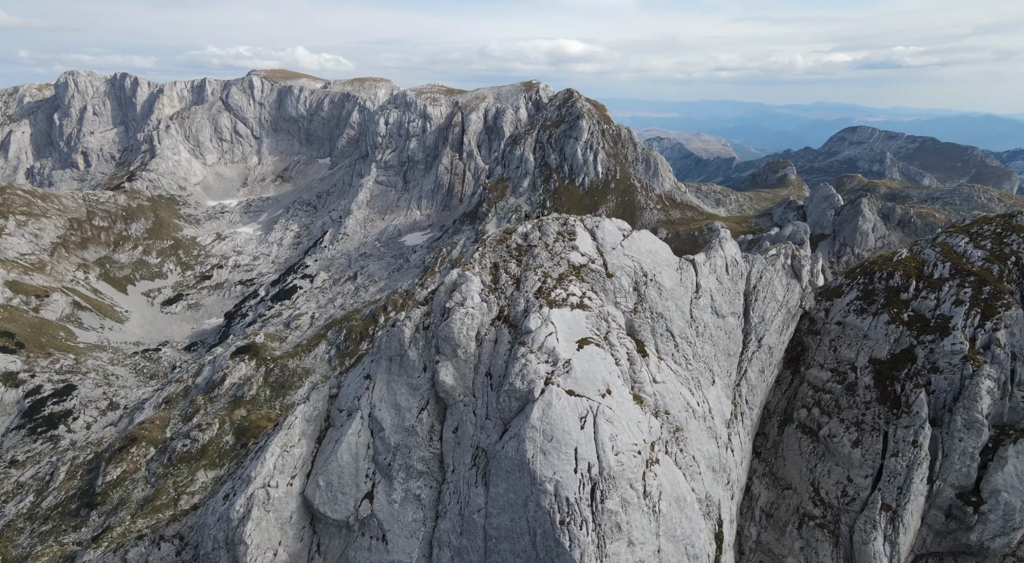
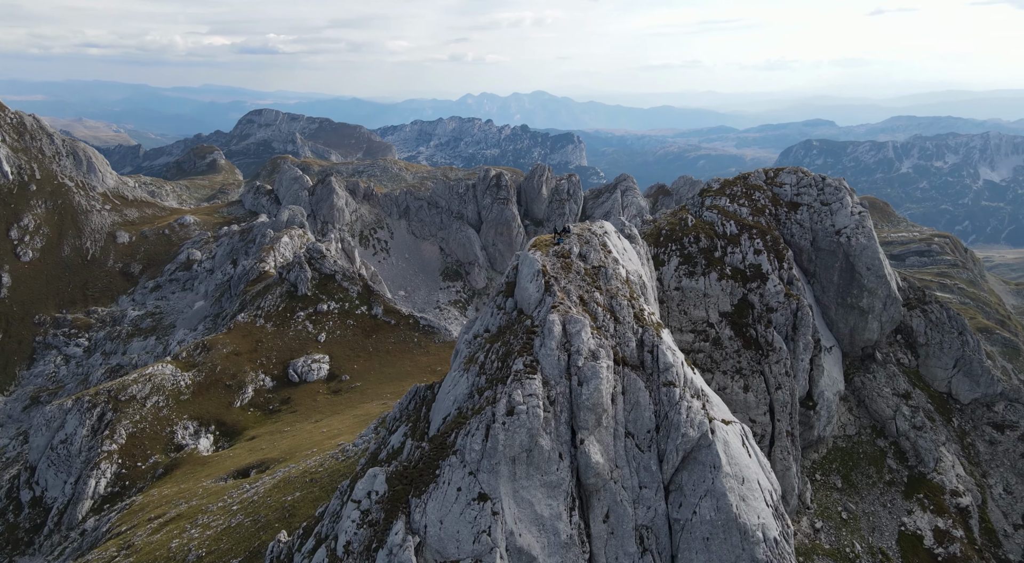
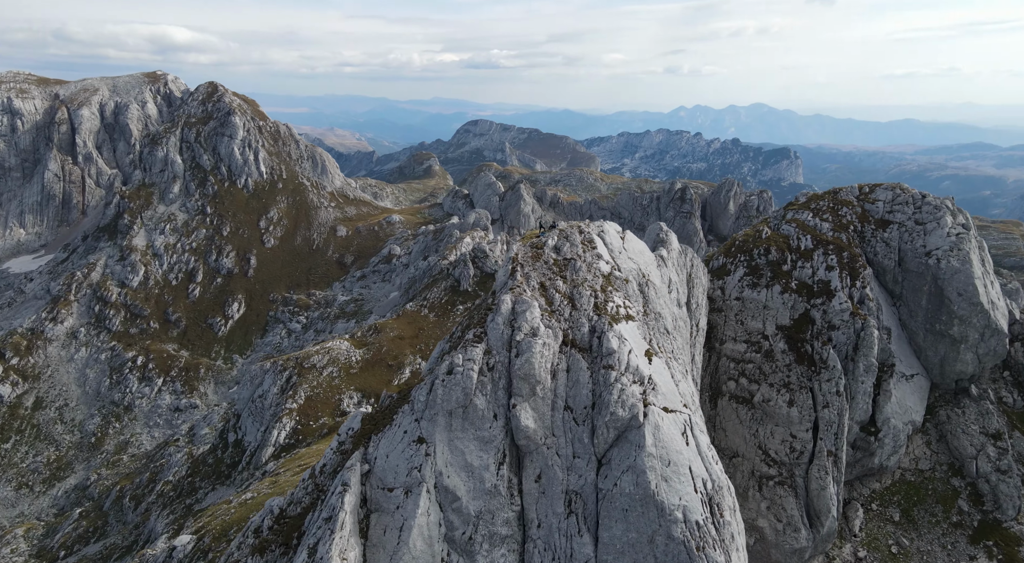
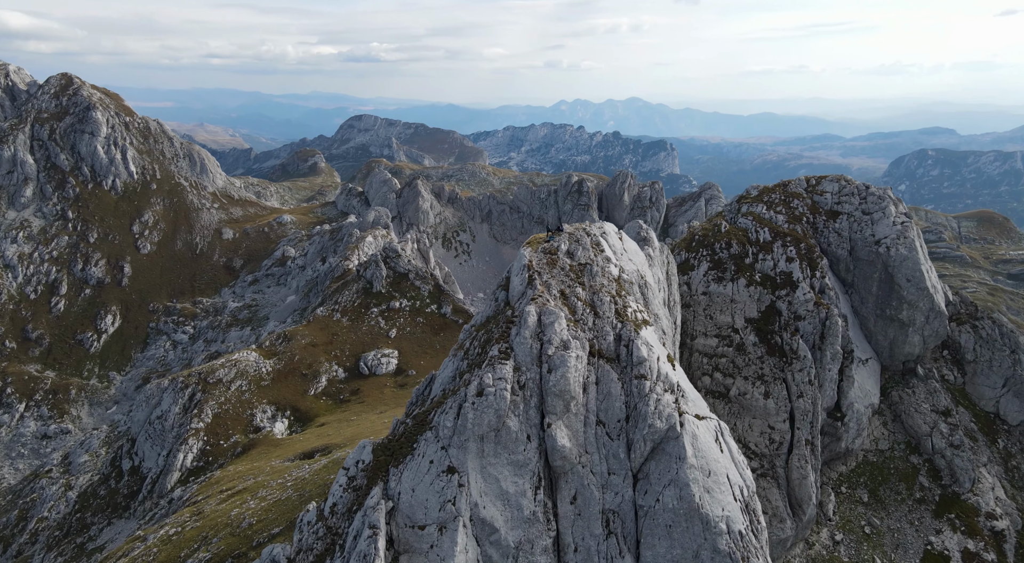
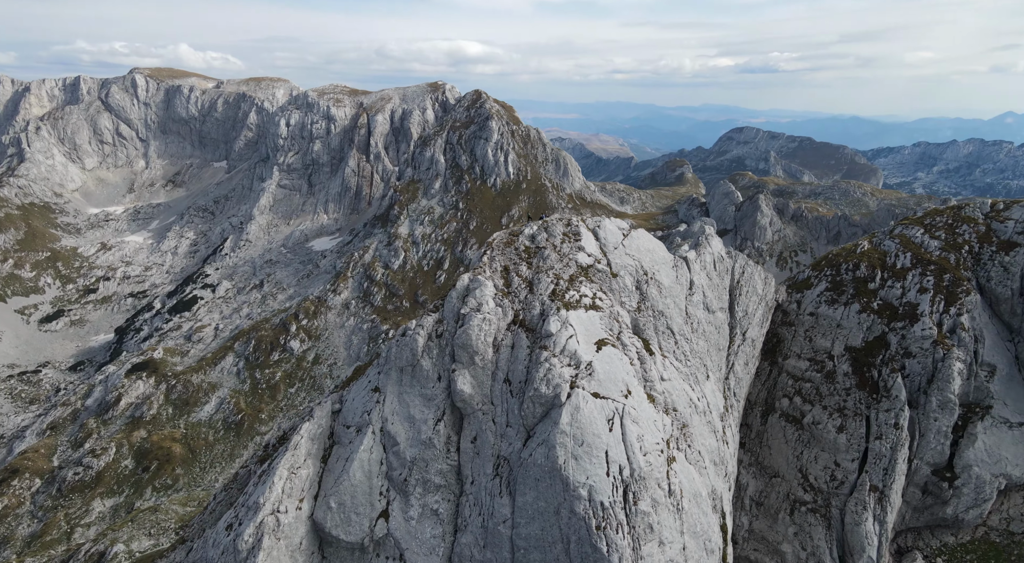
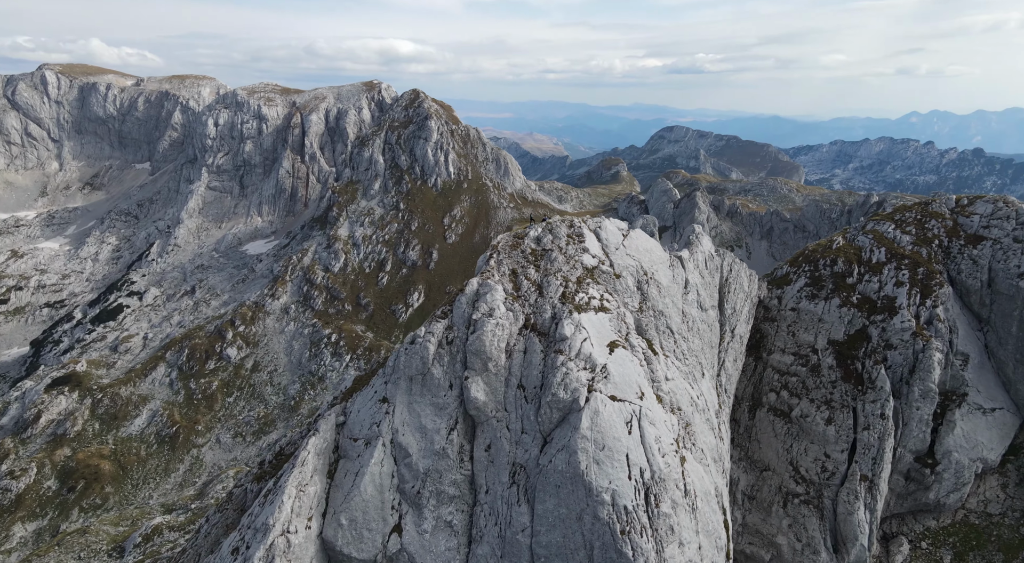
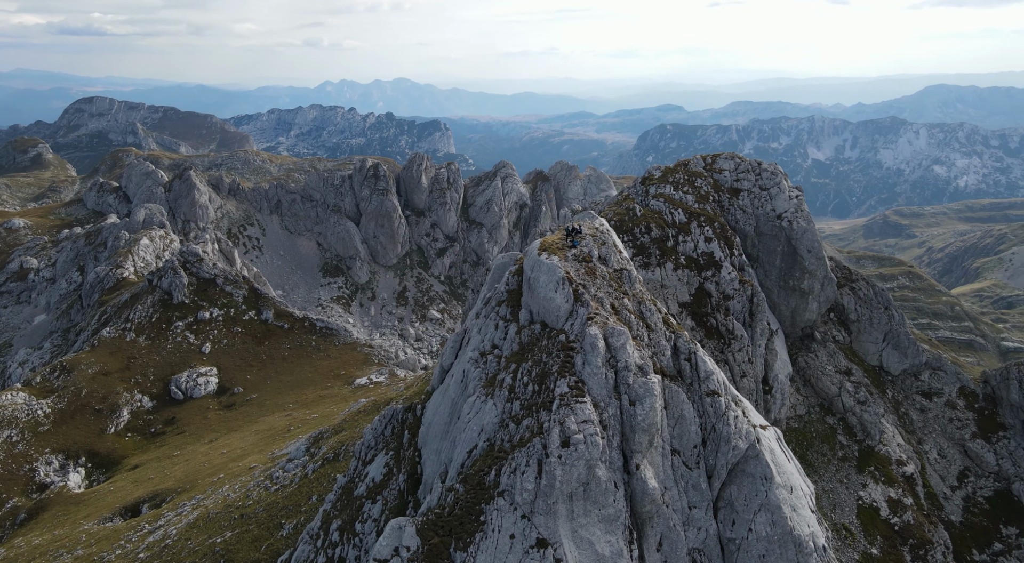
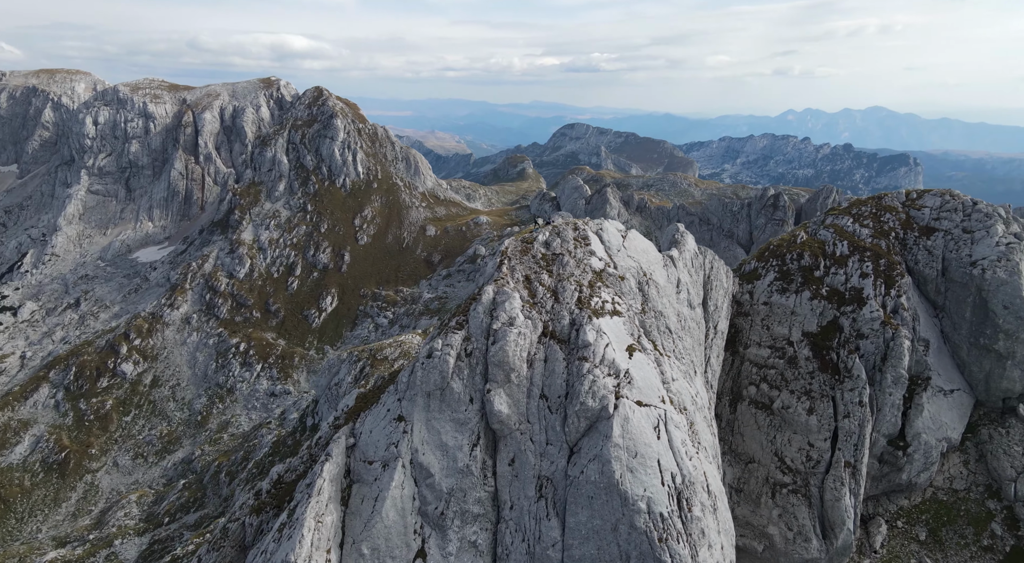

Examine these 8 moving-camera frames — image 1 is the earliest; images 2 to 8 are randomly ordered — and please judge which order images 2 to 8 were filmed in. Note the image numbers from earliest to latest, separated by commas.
5, 6, 8, 3, 4, 2, 7
